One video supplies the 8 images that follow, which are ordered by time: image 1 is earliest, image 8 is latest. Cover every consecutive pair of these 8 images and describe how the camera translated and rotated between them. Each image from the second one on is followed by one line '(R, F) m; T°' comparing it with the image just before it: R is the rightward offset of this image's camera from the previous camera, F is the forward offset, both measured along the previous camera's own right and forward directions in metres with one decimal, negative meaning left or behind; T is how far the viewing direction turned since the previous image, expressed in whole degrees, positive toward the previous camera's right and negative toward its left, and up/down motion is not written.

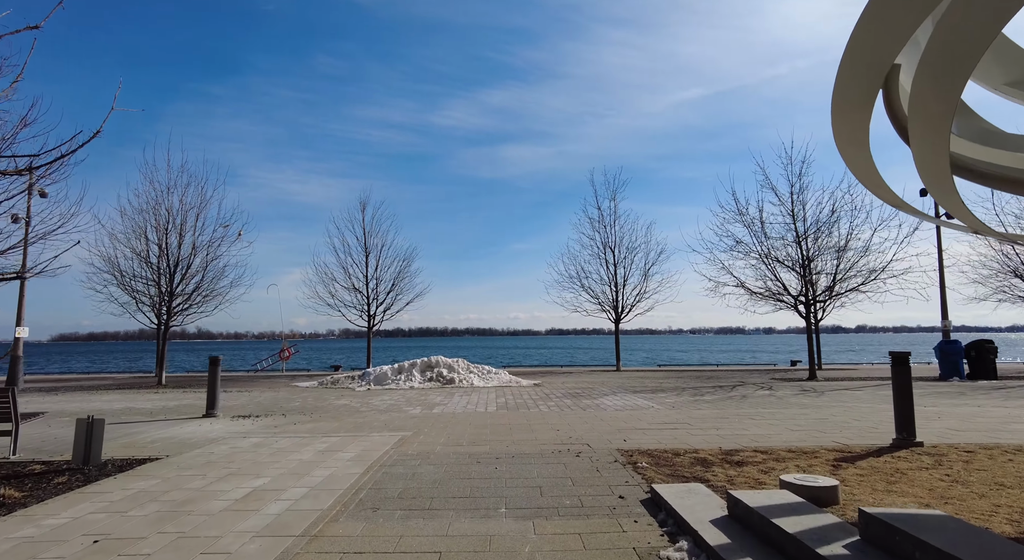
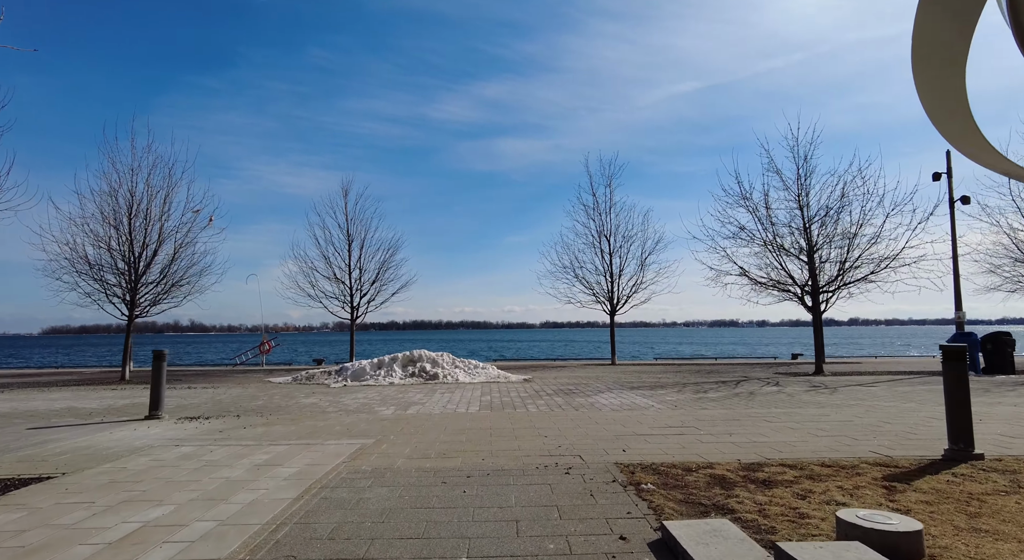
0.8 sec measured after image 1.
(+0.2, +1.2) m; +1°
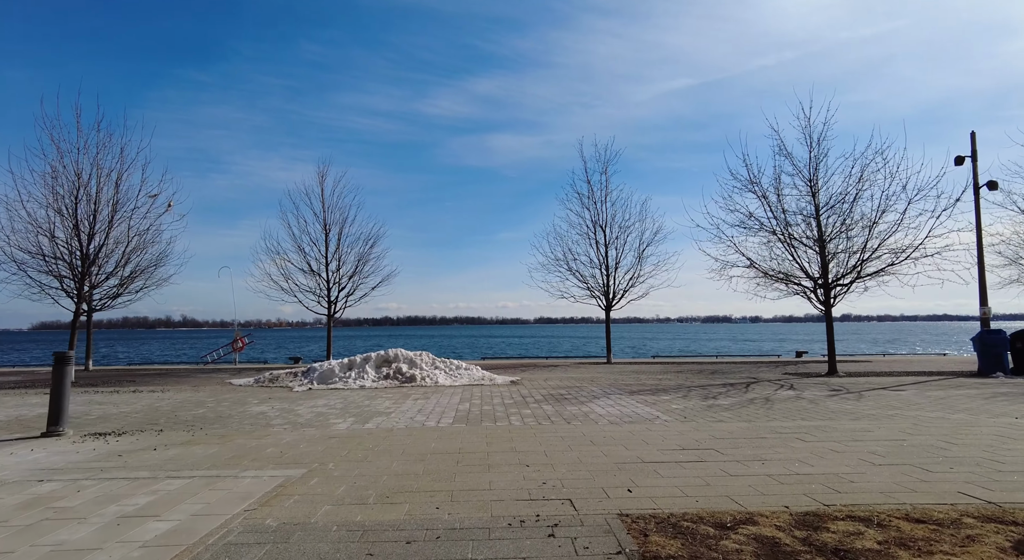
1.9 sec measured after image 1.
(+0.2, +1.6) m; +1°
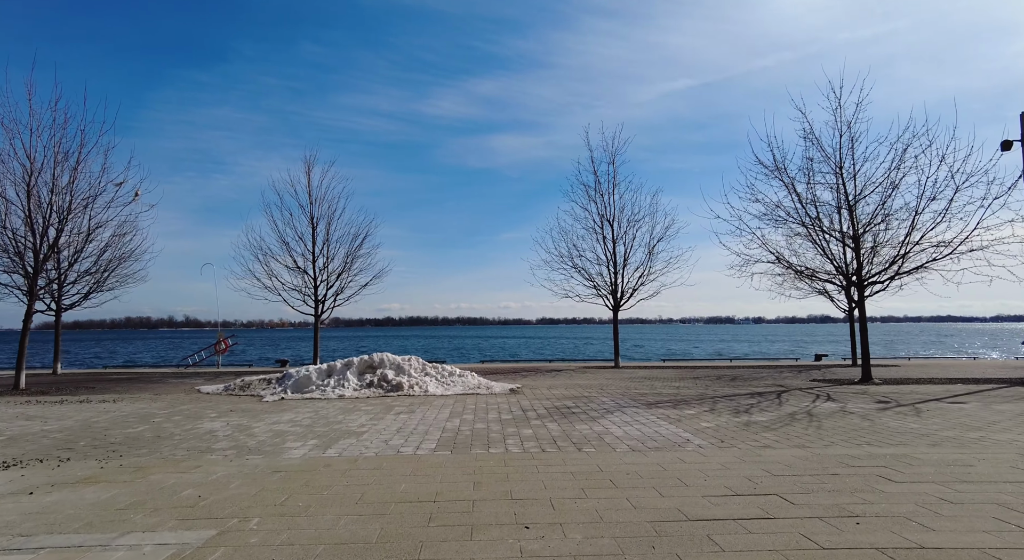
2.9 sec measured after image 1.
(+0.1, +1.6) m; 0°
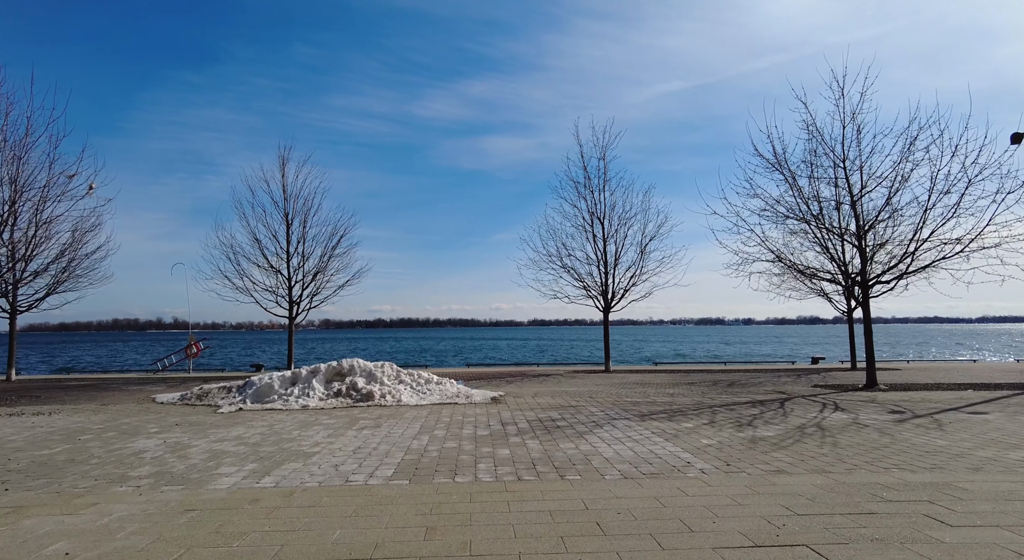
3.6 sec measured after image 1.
(+0.2, +1.0) m; +1°
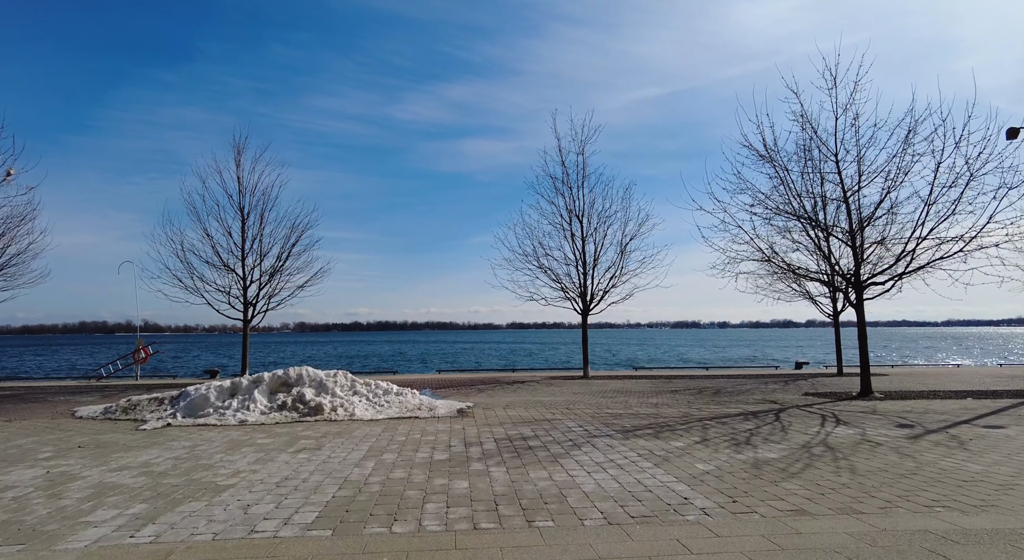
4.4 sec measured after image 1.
(+0.2, +1.2) m; +2°
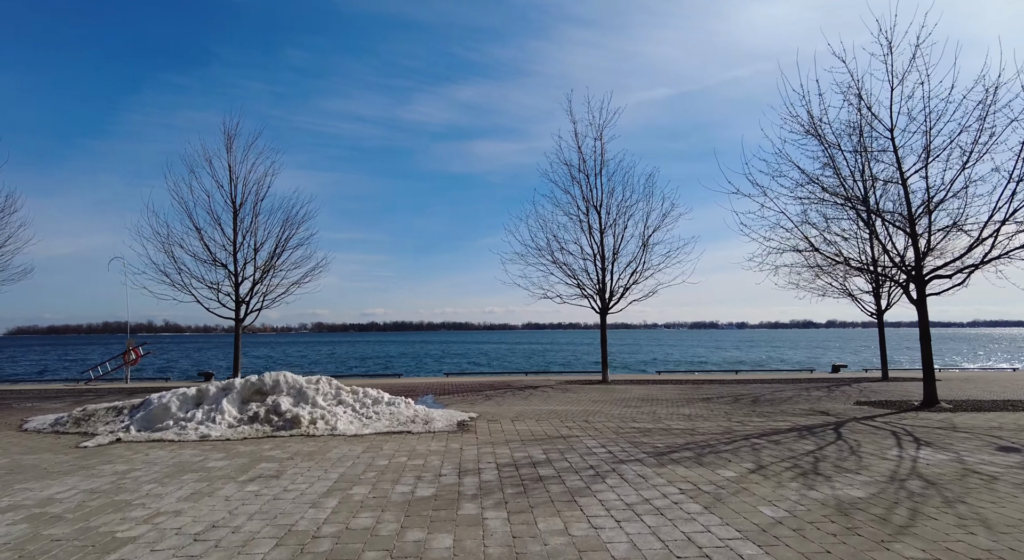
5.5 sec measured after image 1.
(+0.1, +1.6) m; -2°
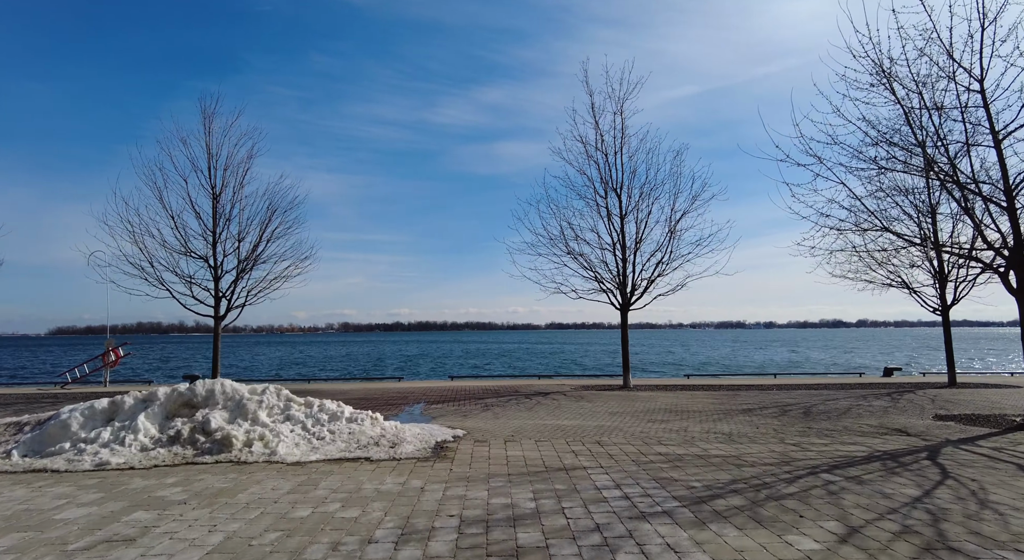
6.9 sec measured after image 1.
(+0.5, +2.1) m; -3°
